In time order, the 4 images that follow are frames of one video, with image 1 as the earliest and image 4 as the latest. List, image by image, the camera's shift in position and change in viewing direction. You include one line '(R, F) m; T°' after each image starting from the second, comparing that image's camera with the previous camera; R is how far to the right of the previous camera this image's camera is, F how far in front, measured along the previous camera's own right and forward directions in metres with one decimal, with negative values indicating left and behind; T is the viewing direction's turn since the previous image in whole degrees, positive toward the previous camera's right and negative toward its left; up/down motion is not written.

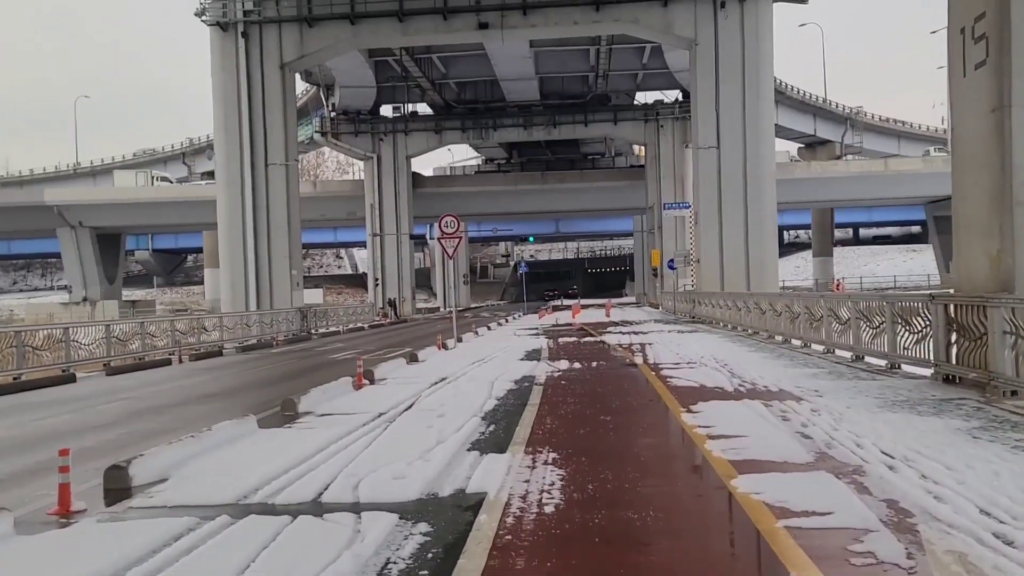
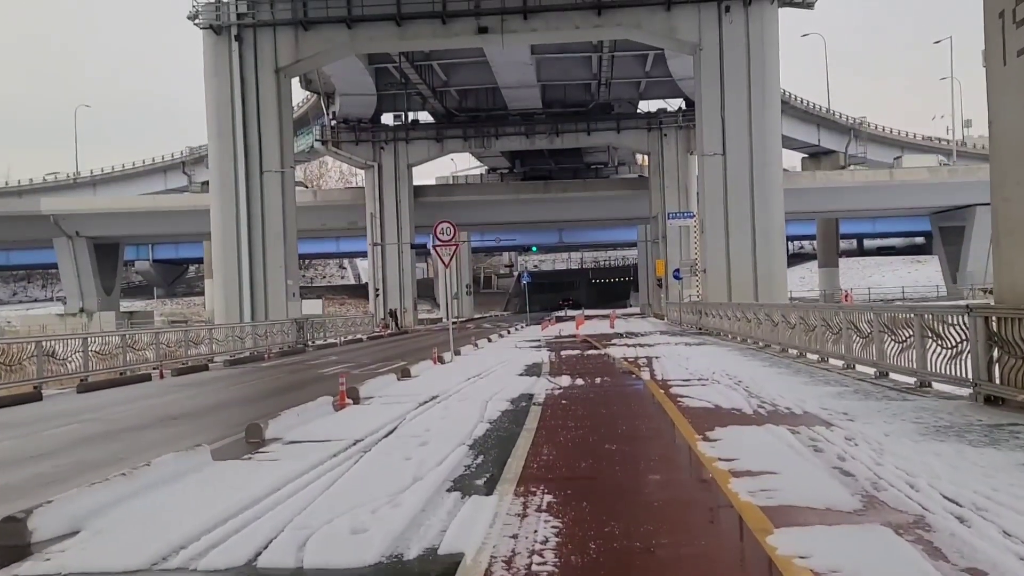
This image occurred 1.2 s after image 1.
(+0.1, +1.2) m; 0°
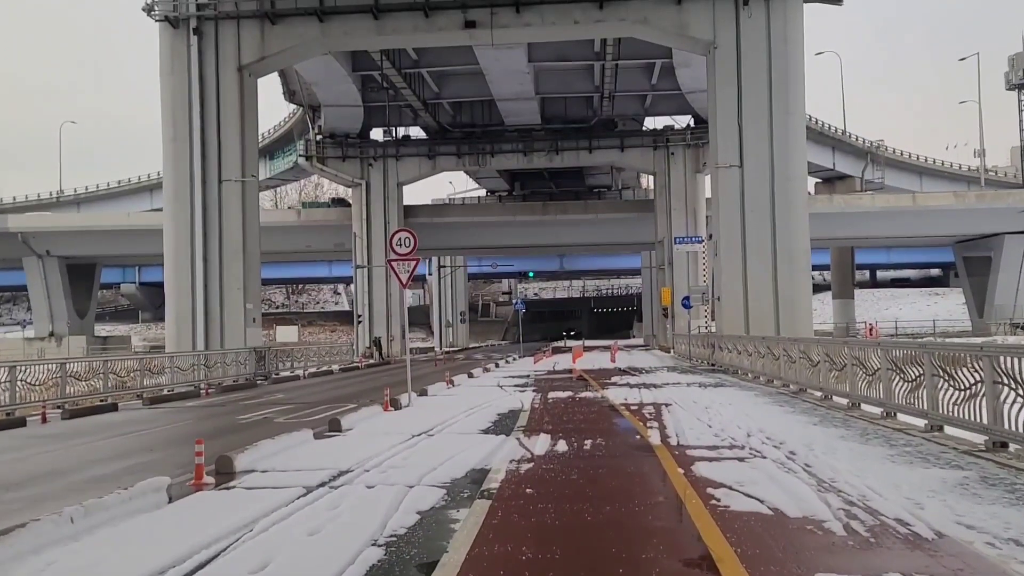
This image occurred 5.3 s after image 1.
(+0.6, +4.4) m; 0°
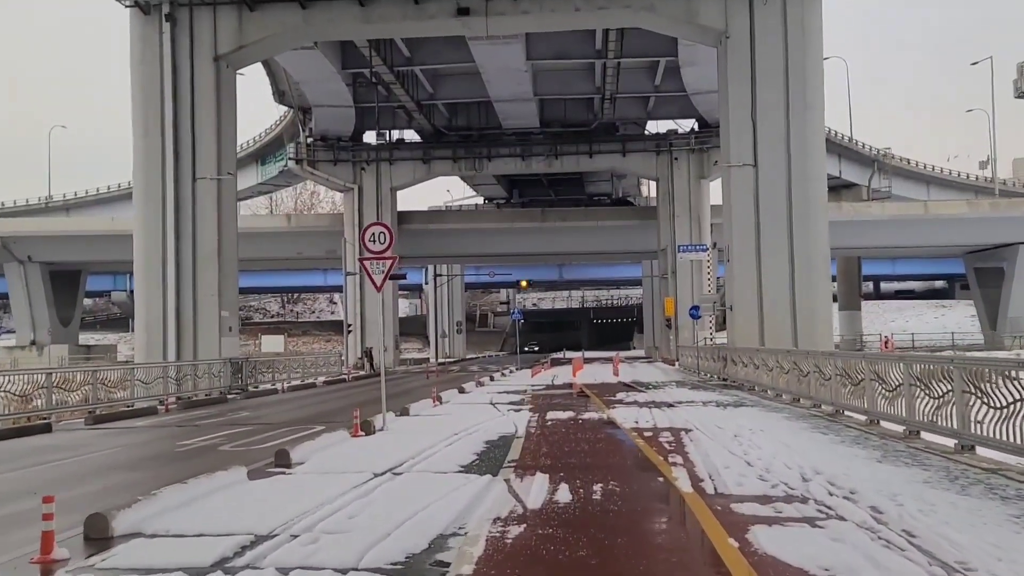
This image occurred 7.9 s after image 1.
(+0.1, +2.6) m; 0°
